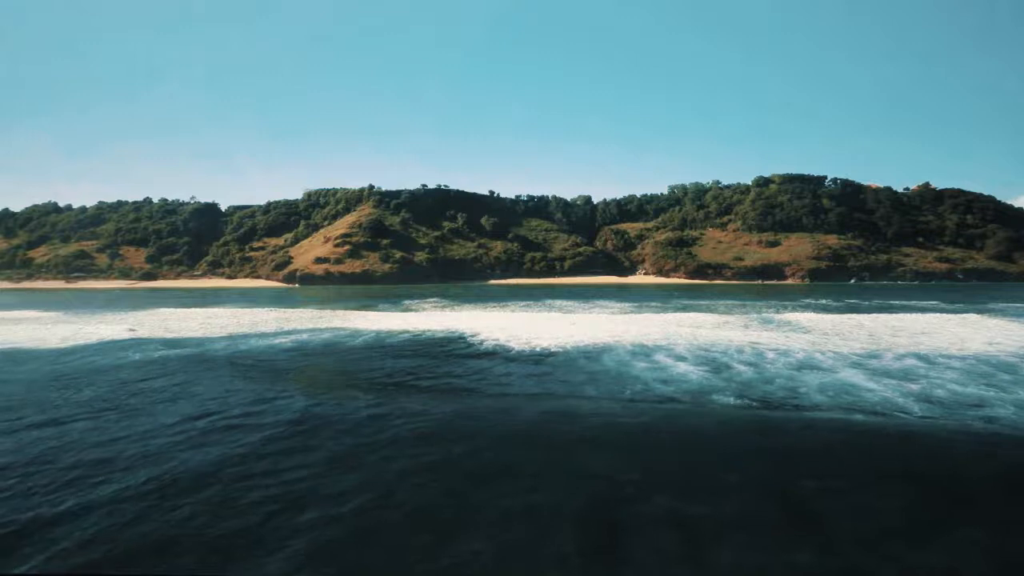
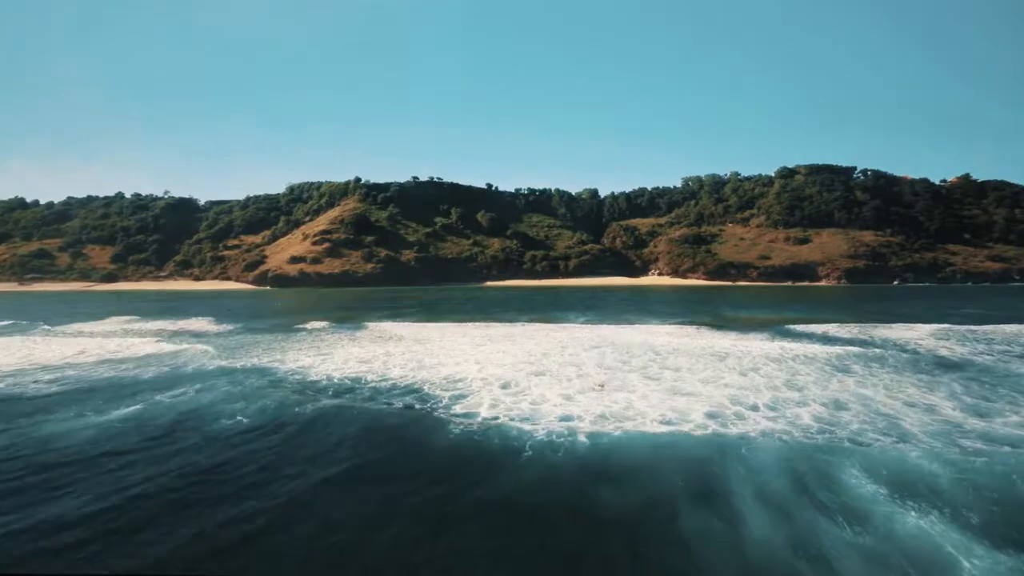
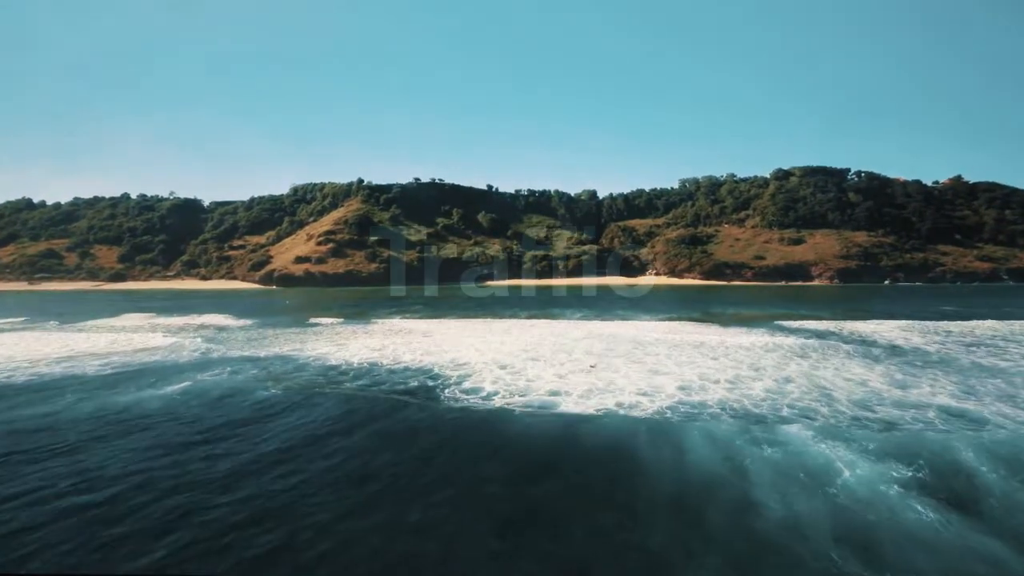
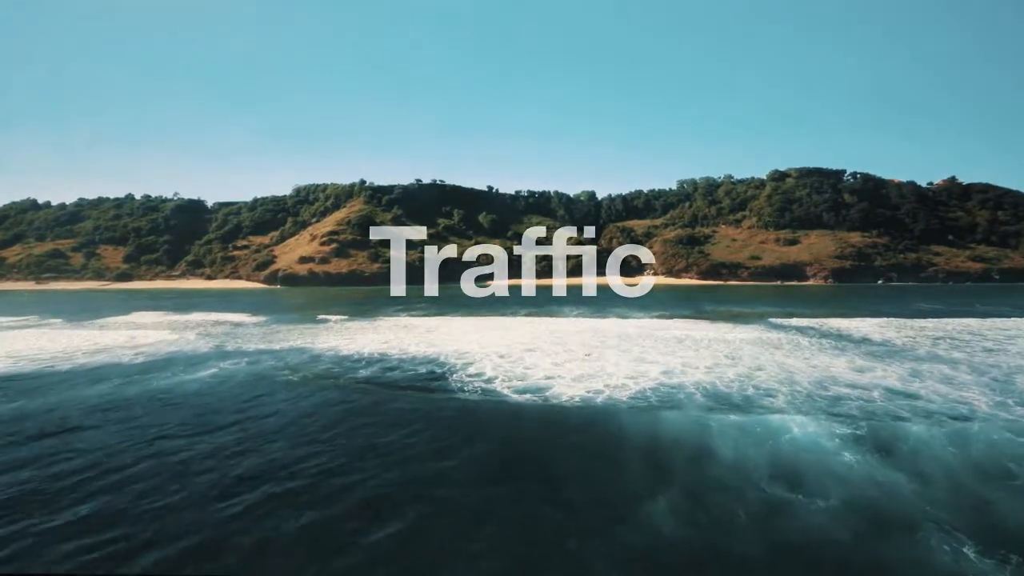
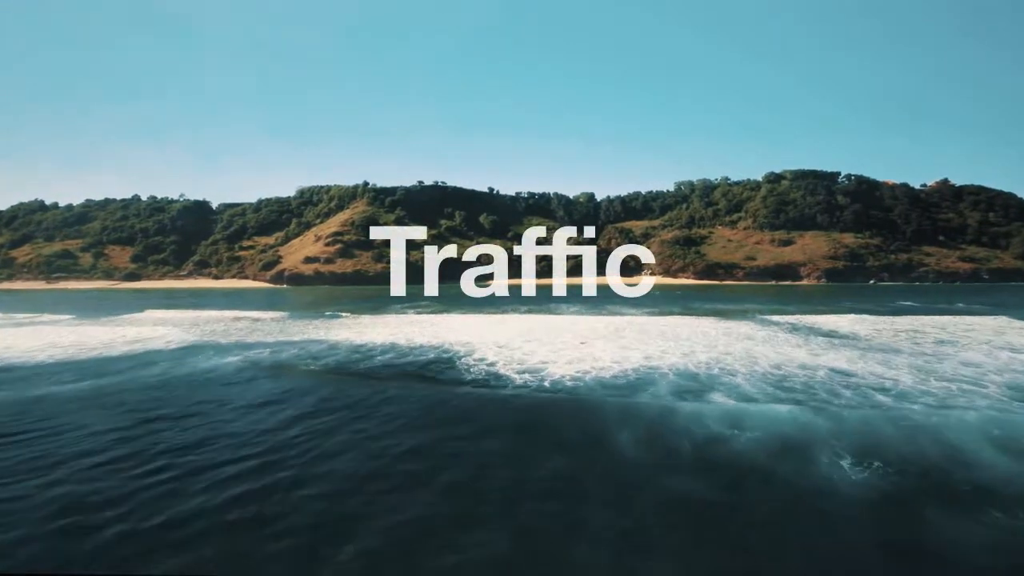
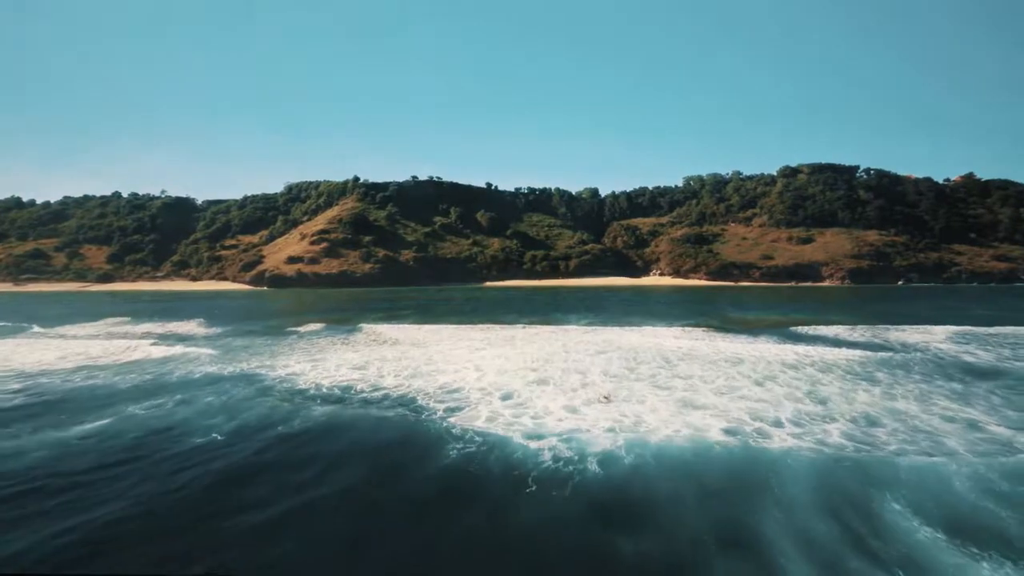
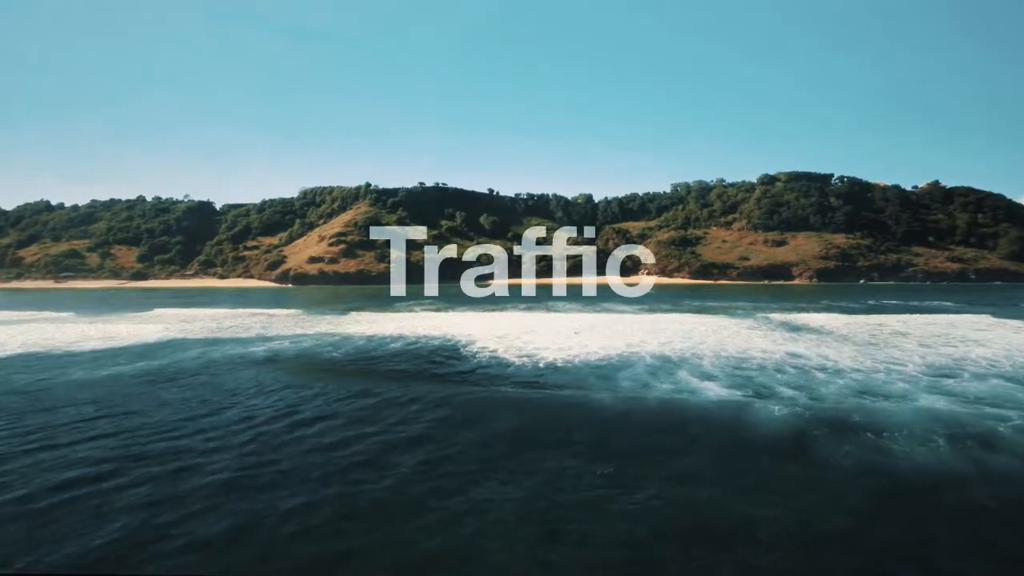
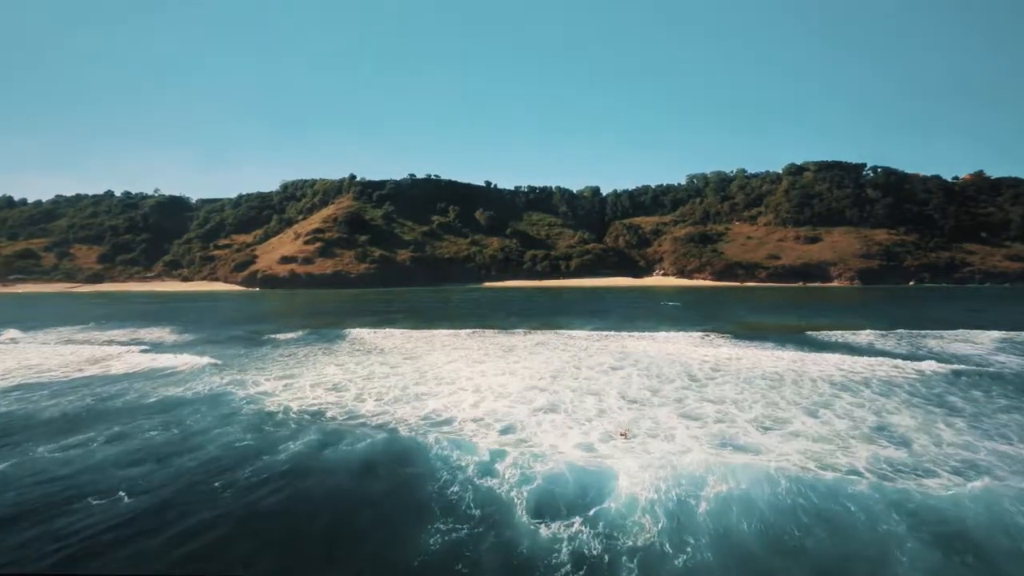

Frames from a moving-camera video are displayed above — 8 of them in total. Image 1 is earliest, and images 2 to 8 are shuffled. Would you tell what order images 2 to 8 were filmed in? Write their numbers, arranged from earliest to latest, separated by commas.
7, 5, 4, 3, 2, 6, 8
